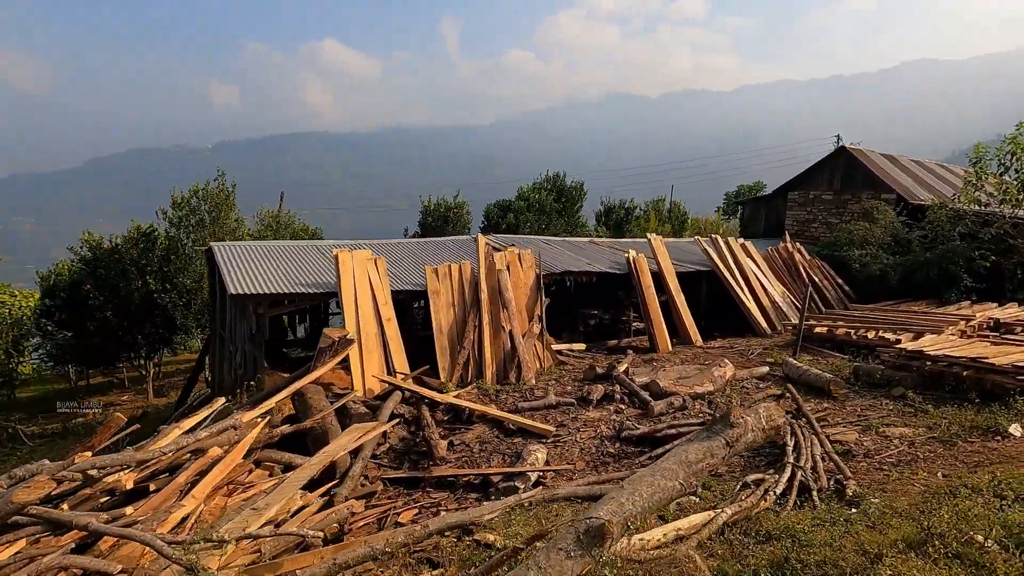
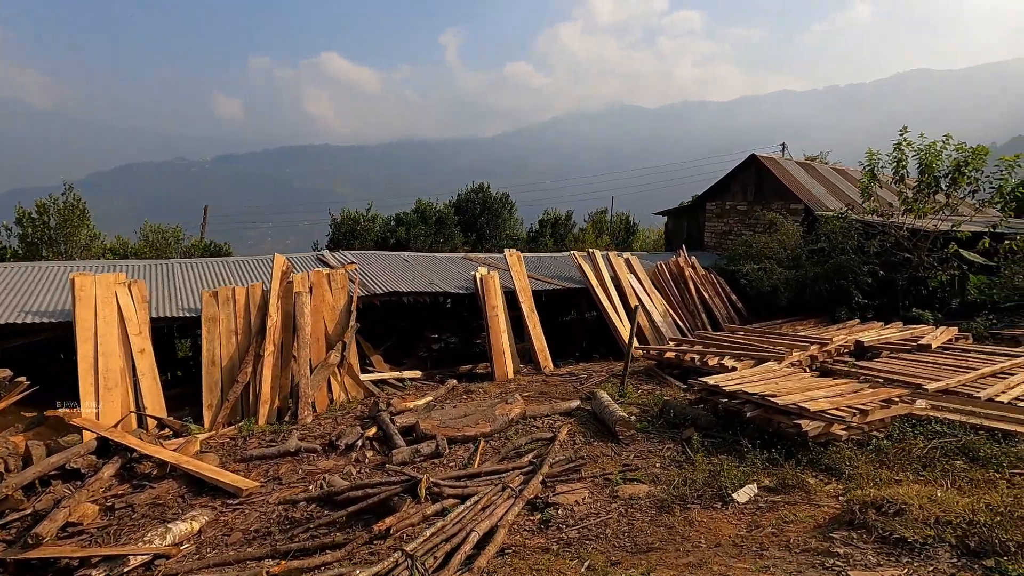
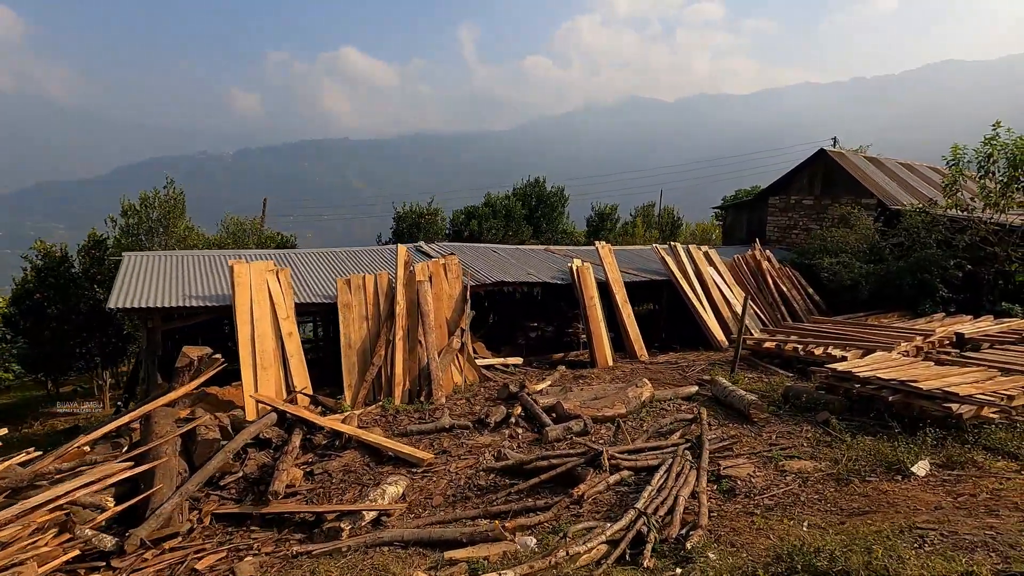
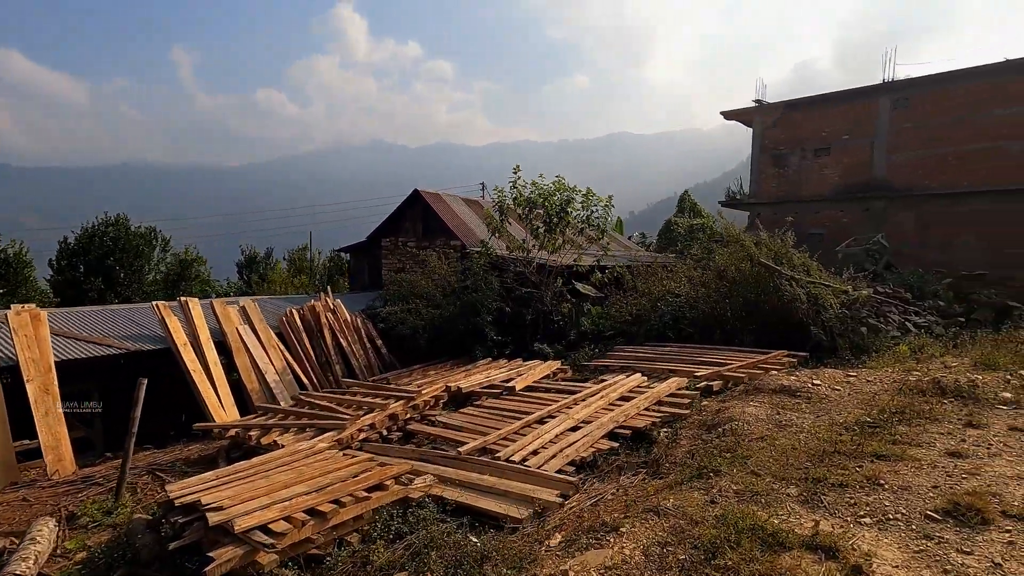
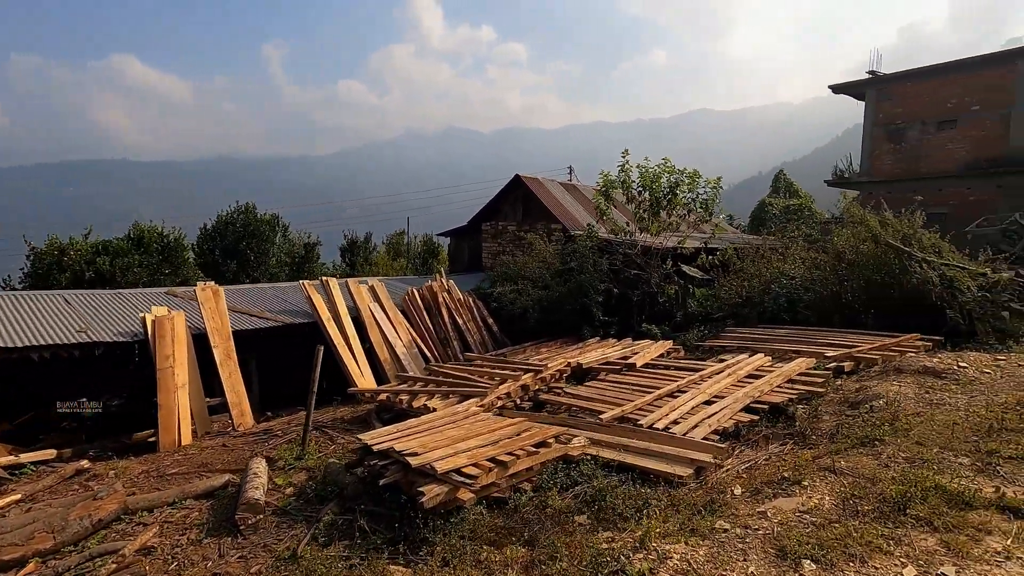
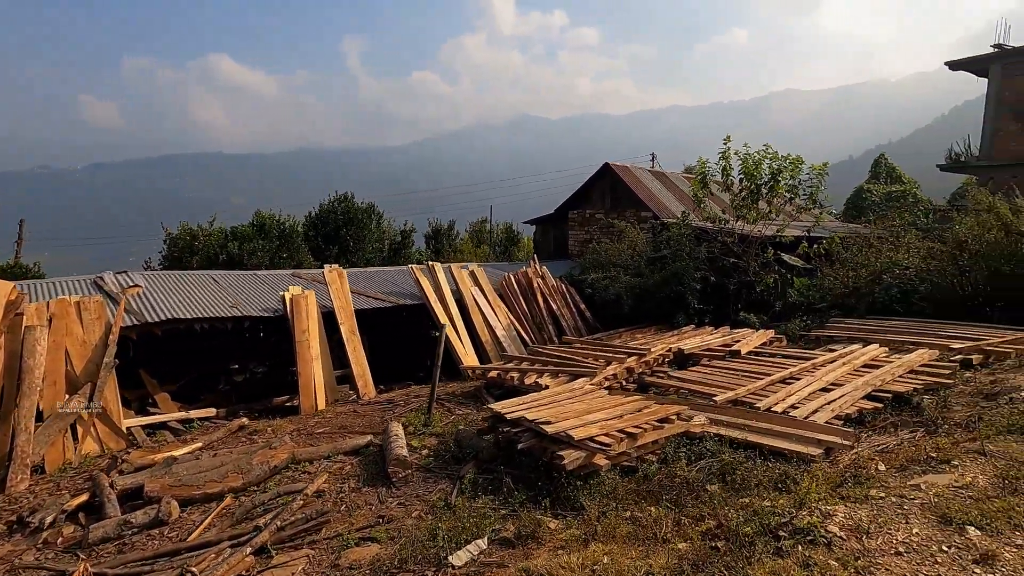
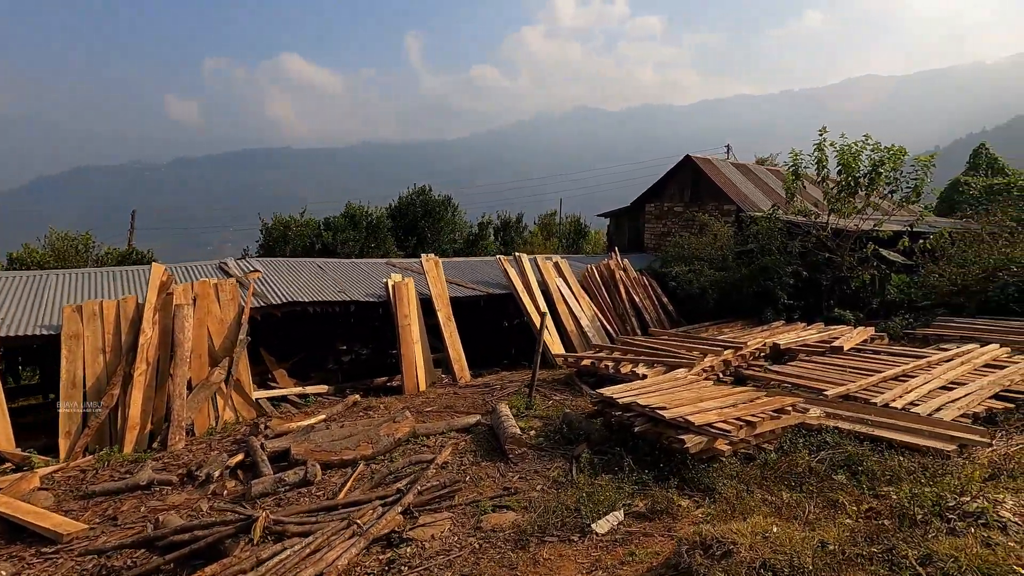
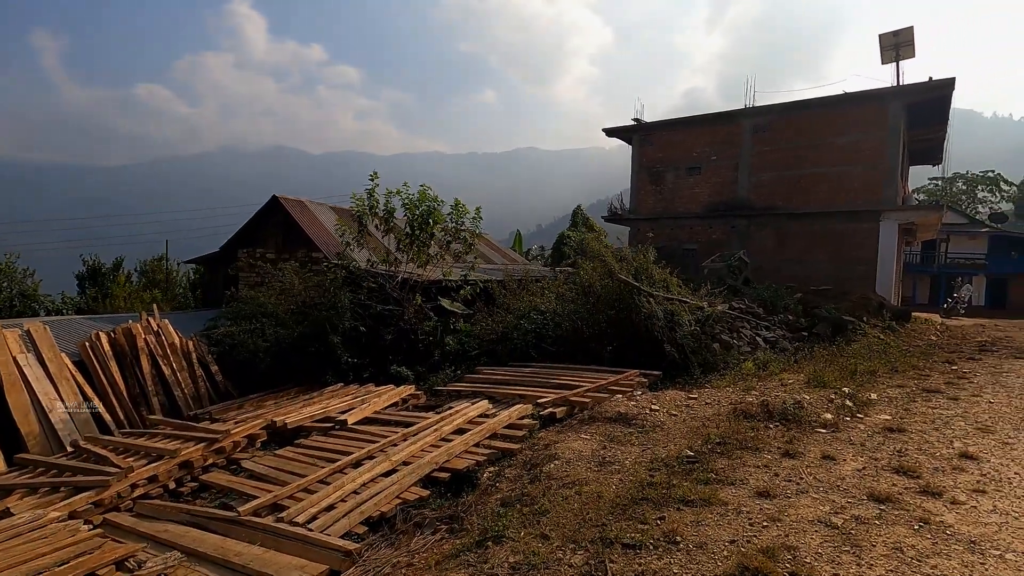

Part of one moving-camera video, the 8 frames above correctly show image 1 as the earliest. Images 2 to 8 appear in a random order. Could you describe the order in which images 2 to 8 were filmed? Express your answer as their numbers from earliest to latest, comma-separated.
3, 2, 7, 6, 5, 4, 8
